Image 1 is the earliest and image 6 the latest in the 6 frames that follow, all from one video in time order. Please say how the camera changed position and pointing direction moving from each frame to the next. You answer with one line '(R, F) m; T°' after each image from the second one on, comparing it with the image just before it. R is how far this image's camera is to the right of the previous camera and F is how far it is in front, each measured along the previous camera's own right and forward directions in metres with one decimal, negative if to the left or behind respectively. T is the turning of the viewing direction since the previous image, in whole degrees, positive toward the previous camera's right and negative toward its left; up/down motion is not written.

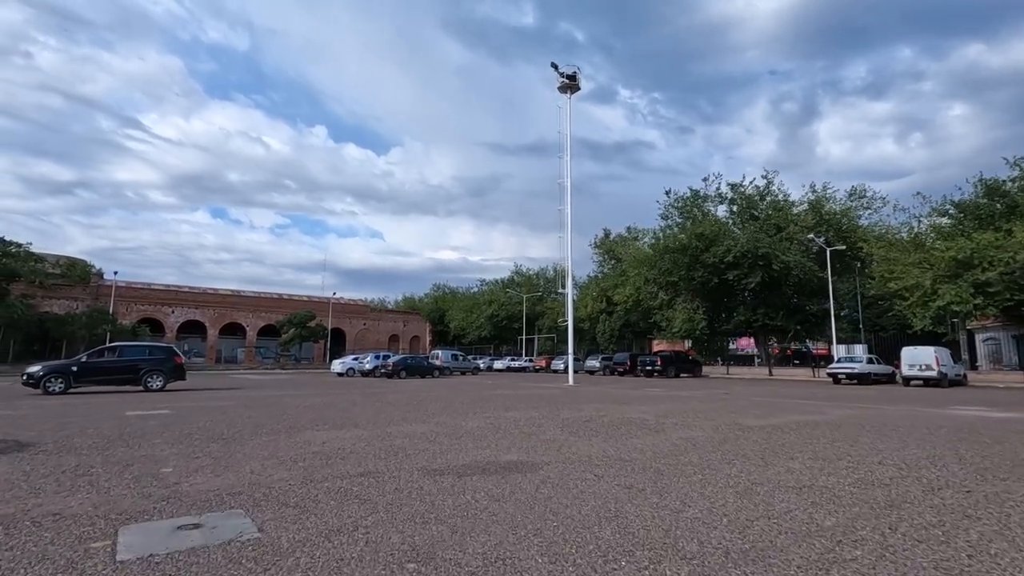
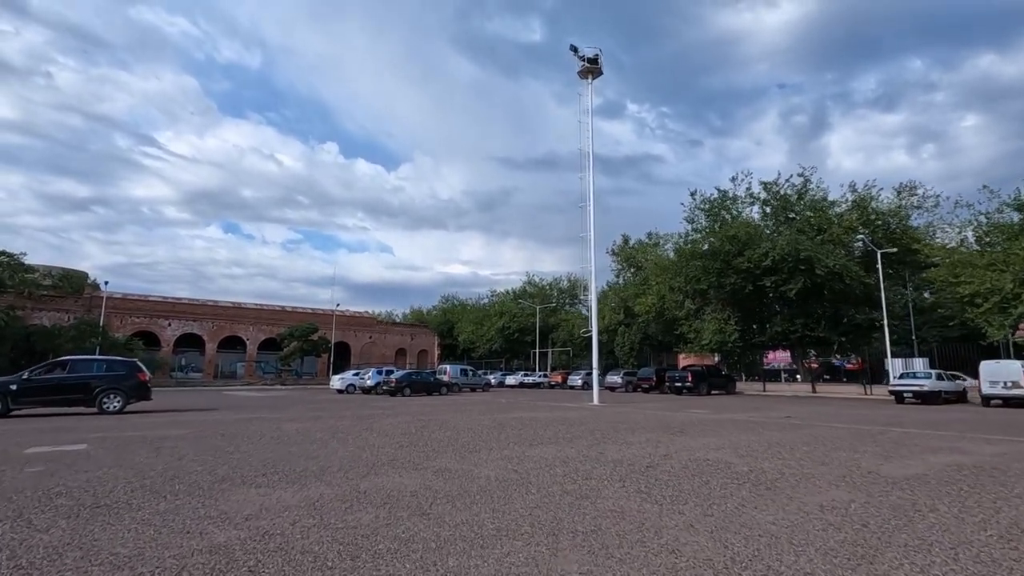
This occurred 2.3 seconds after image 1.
(-0.4, +4.0) m; -1°
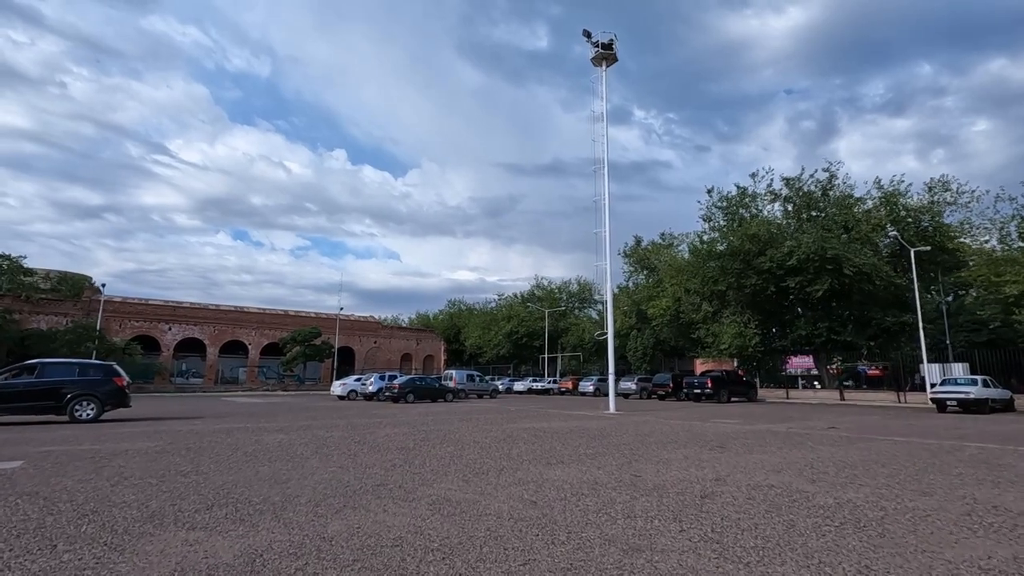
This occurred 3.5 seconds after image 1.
(-0.2, +2.1) m; -1°
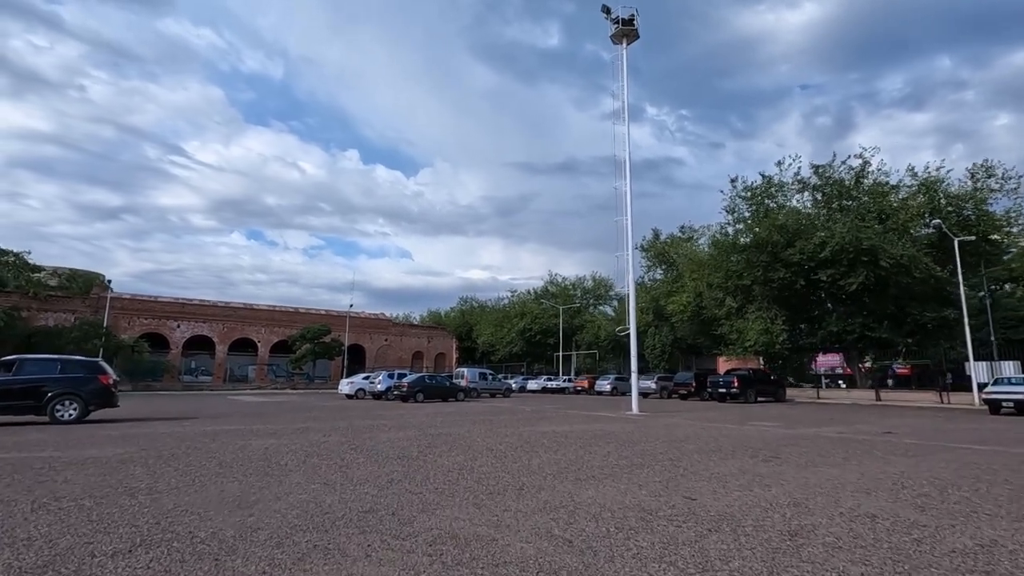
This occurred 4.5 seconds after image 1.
(-0.2, +1.9) m; -1°
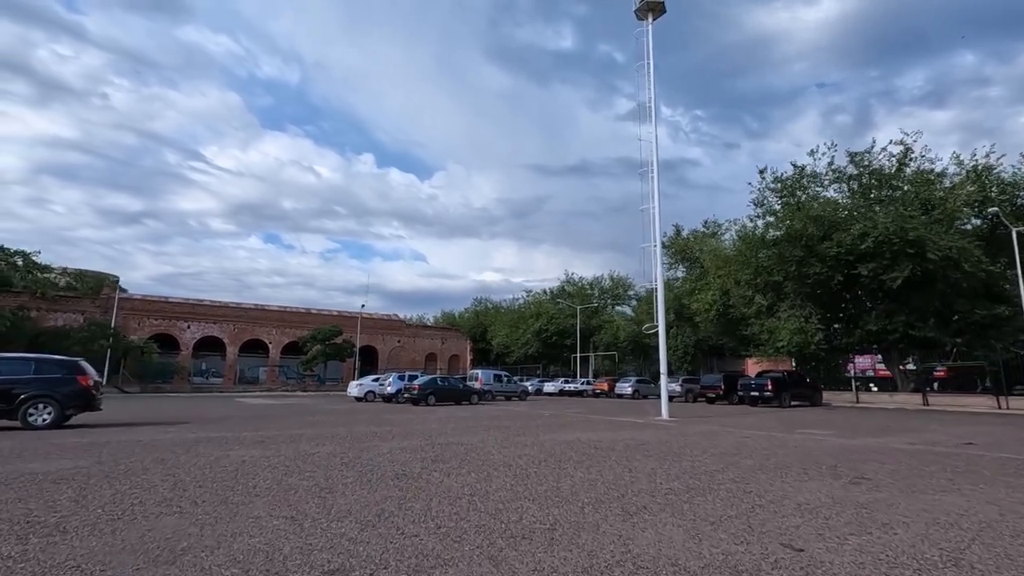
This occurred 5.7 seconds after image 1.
(-0.2, +2.1) m; -2°
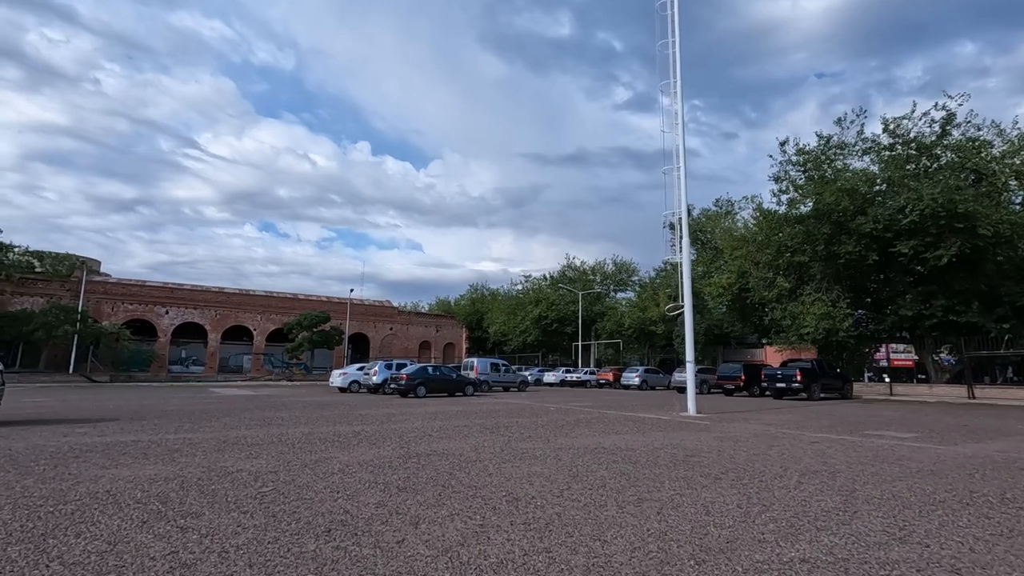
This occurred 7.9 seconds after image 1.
(-0.1, +3.7) m; 0°
